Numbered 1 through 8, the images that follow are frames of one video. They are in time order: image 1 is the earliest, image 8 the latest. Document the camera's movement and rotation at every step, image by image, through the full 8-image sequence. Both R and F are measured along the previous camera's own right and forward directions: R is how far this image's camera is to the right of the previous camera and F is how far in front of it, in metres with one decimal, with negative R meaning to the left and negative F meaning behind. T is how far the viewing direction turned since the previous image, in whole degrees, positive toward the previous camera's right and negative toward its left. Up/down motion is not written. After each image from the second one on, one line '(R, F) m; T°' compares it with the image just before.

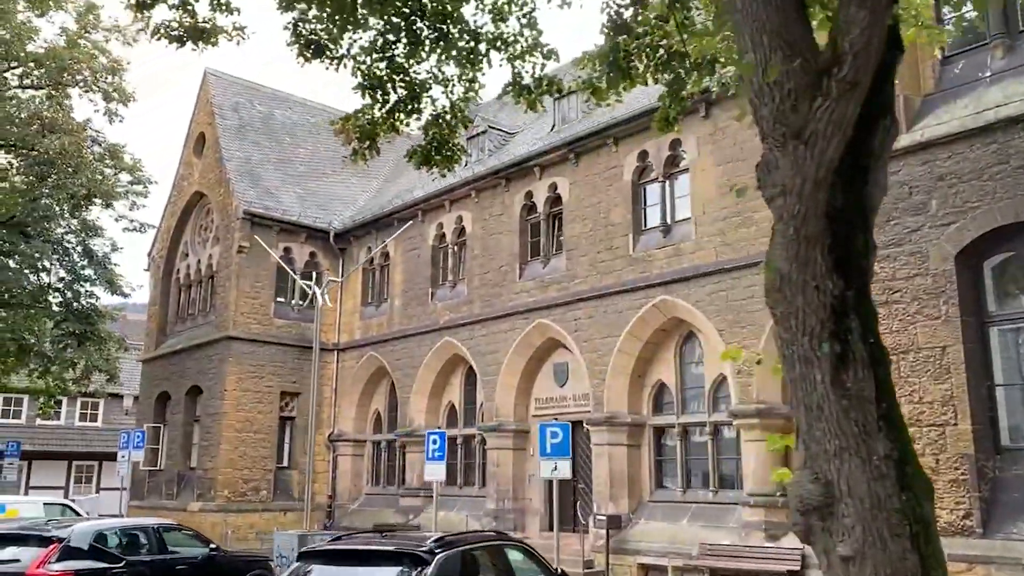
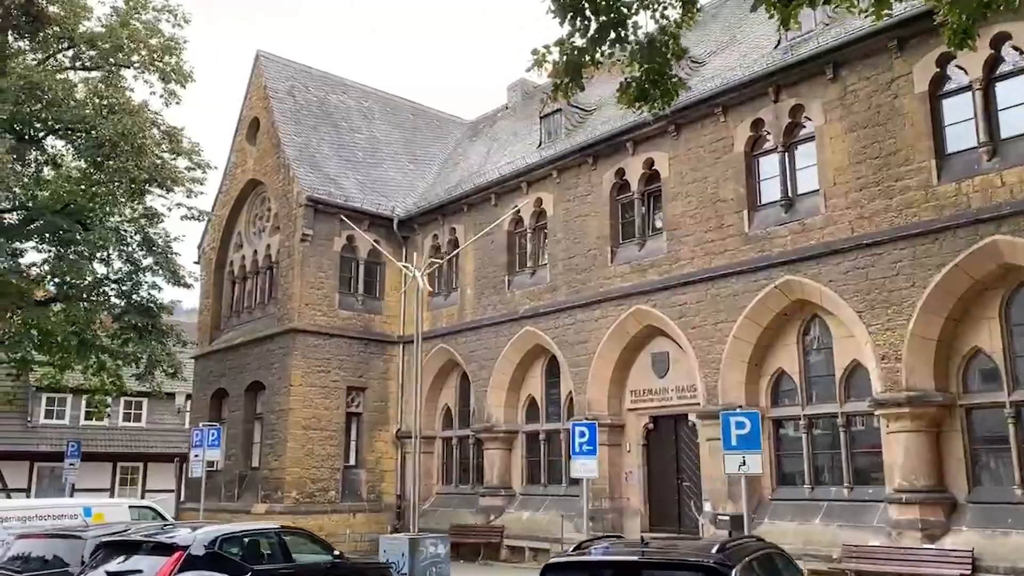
(-1.5, +1.1) m; -1°
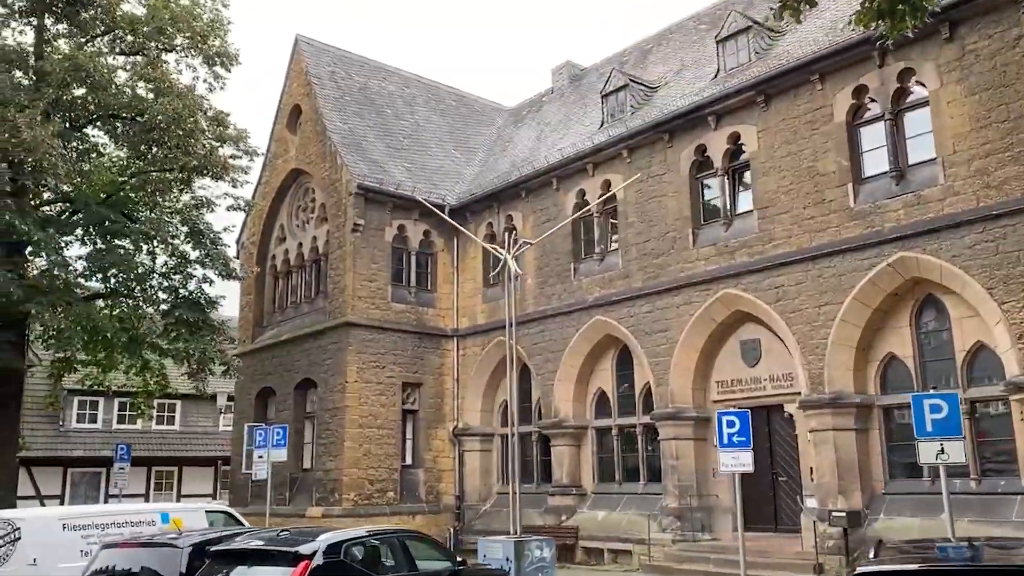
(-1.2, +0.9) m; 0°
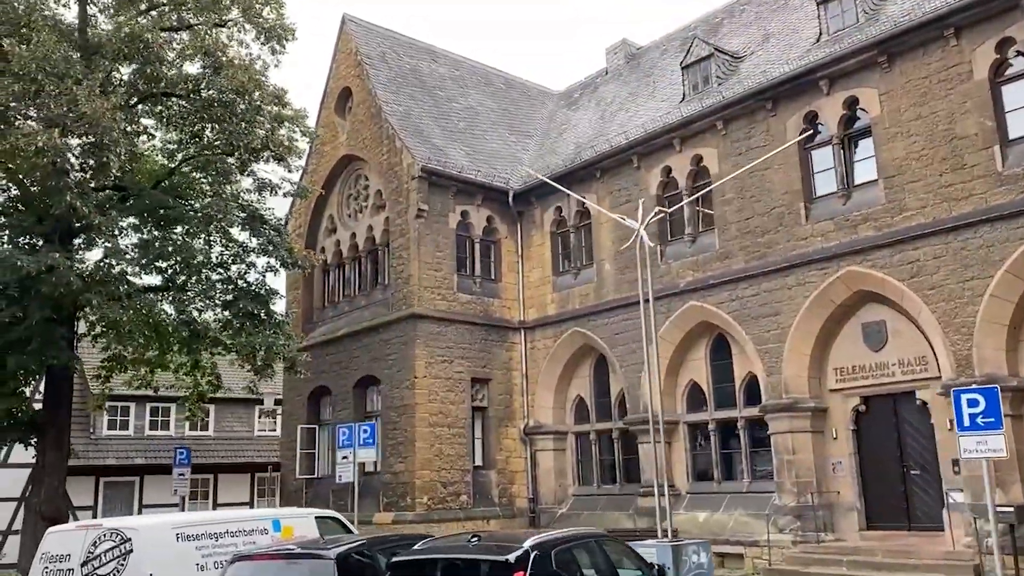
(-1.6, +1.2) m; 0°
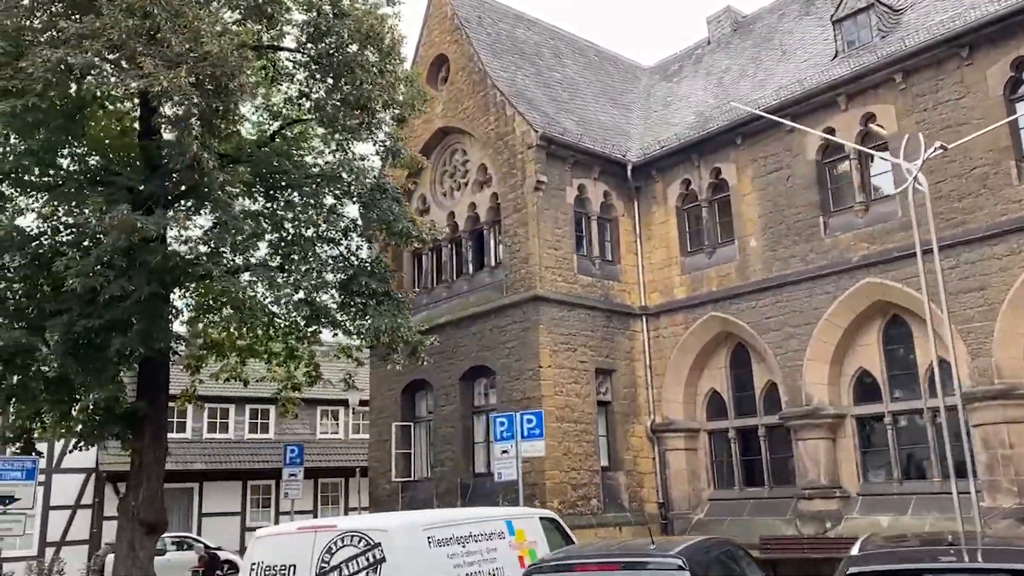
(-2.3, +1.7) m; 0°
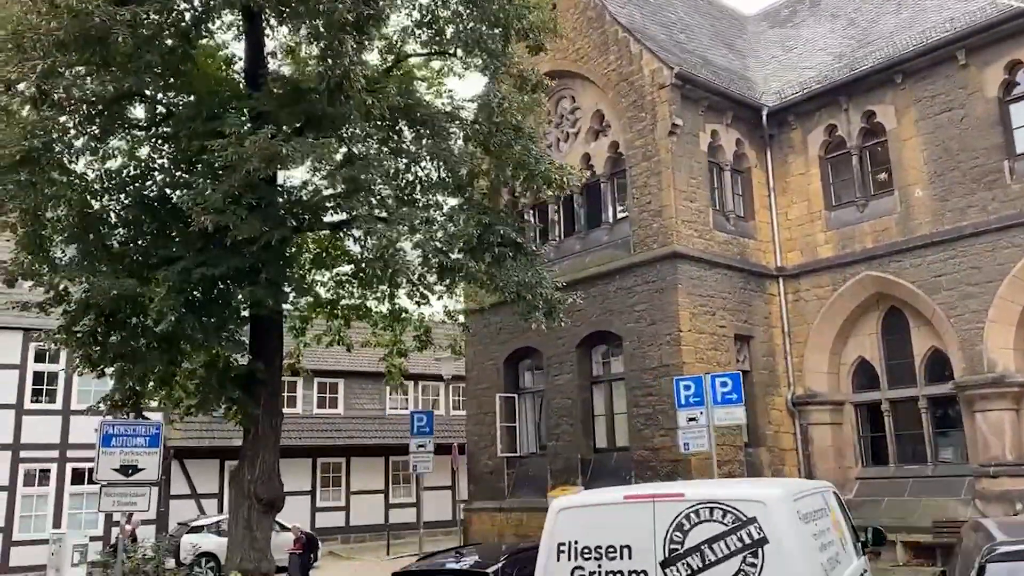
(-1.9, +1.5) m; -1°
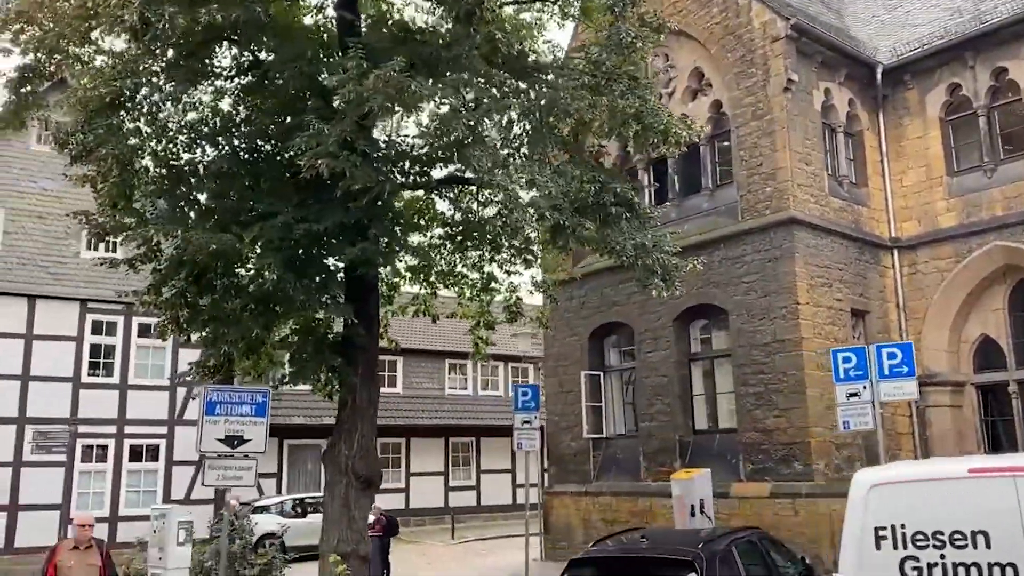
(-1.1, +0.9) m; -1°
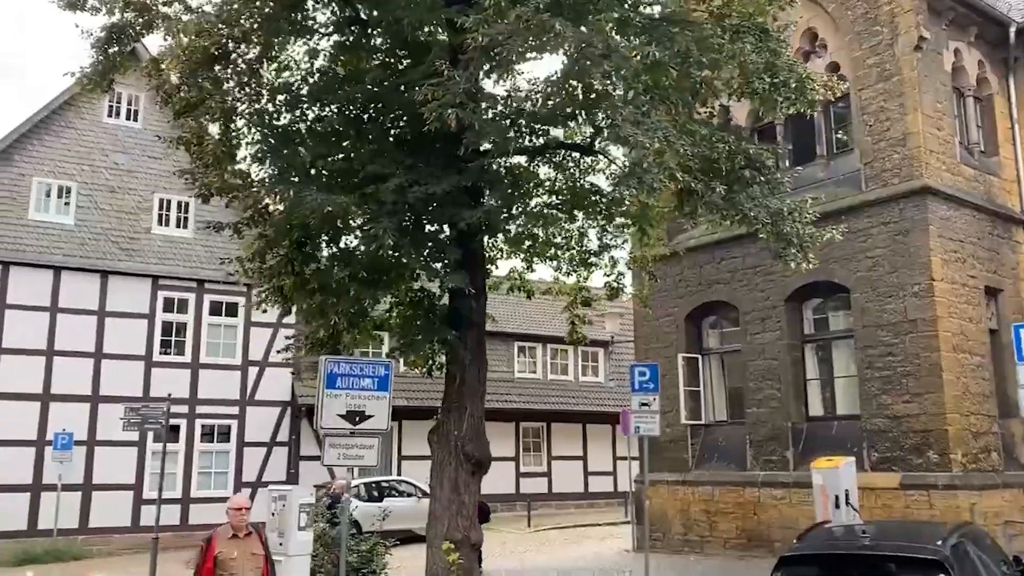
(-0.9, +0.7) m; -2°
